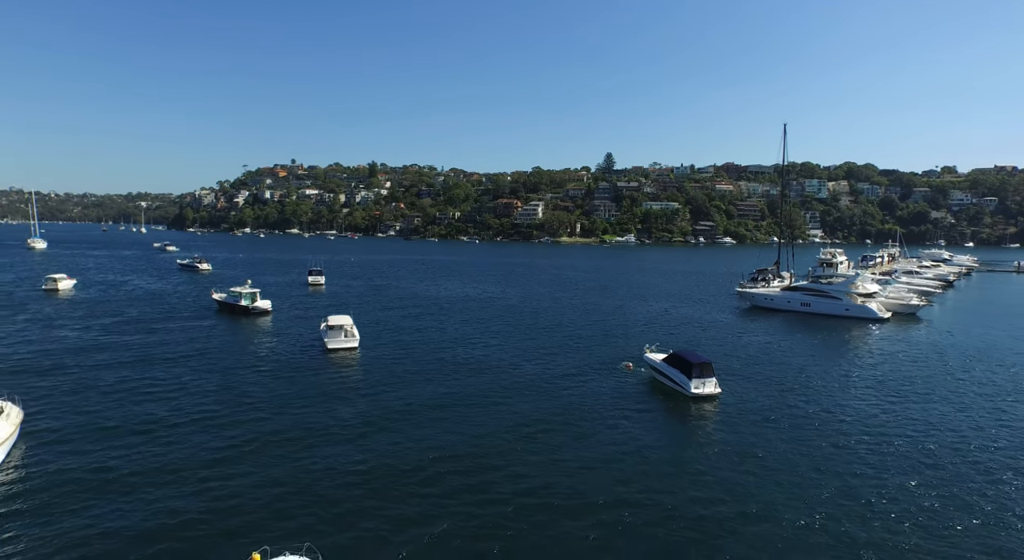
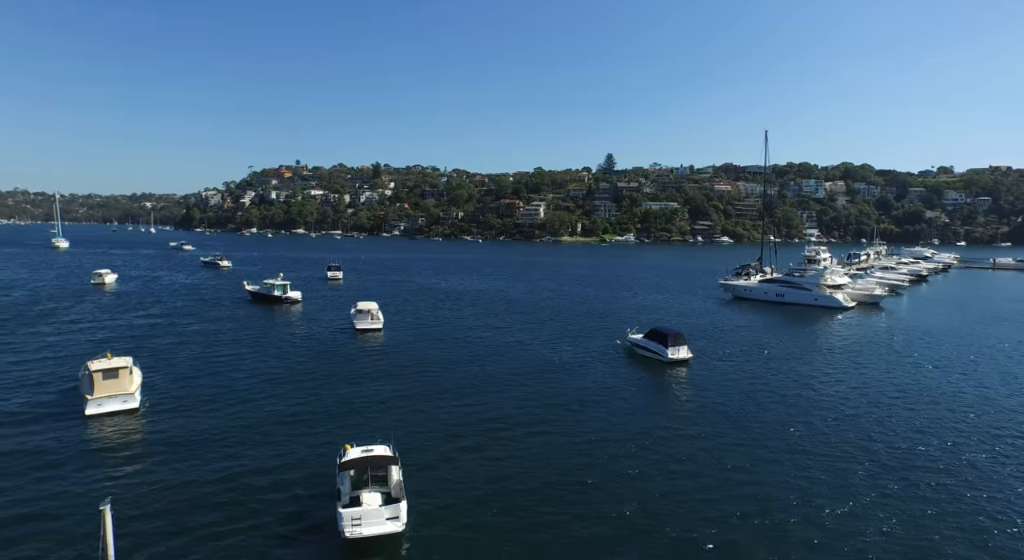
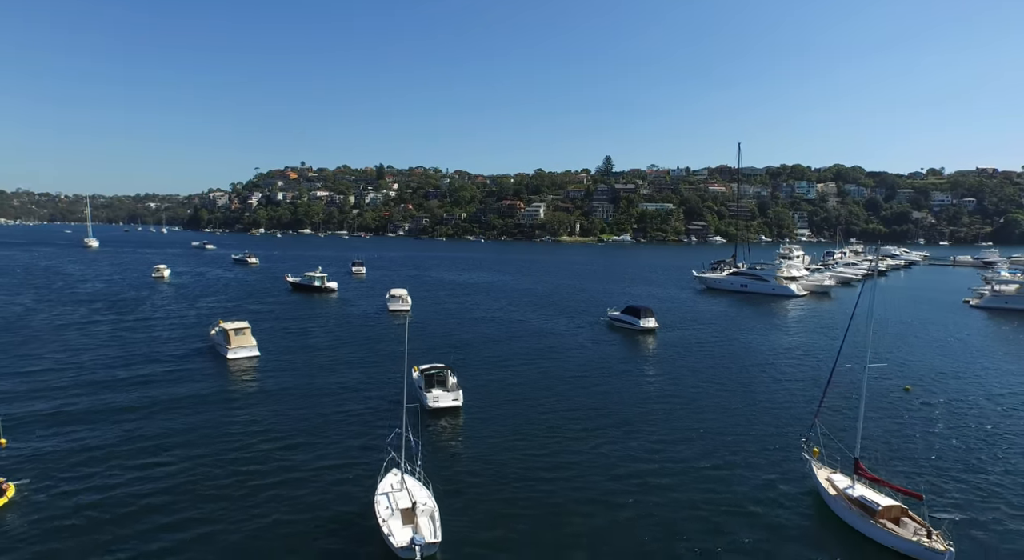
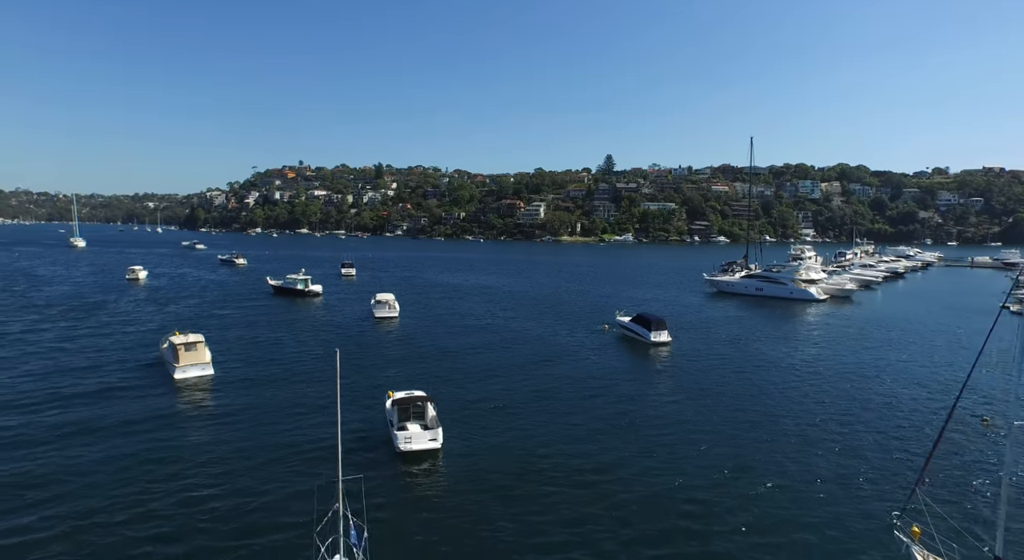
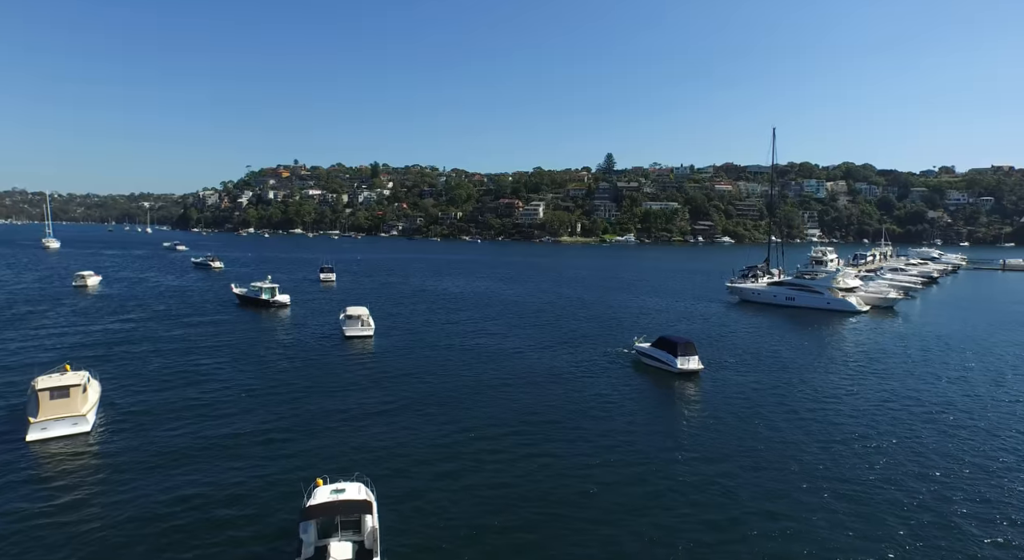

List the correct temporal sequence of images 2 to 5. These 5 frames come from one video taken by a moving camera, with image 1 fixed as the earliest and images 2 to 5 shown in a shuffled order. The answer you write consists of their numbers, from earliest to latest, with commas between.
5, 2, 4, 3
